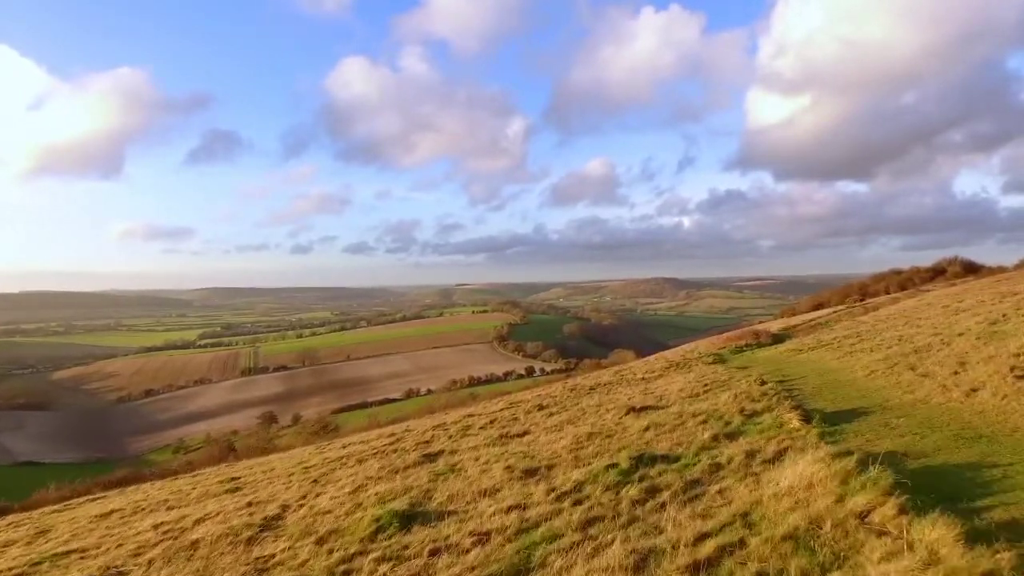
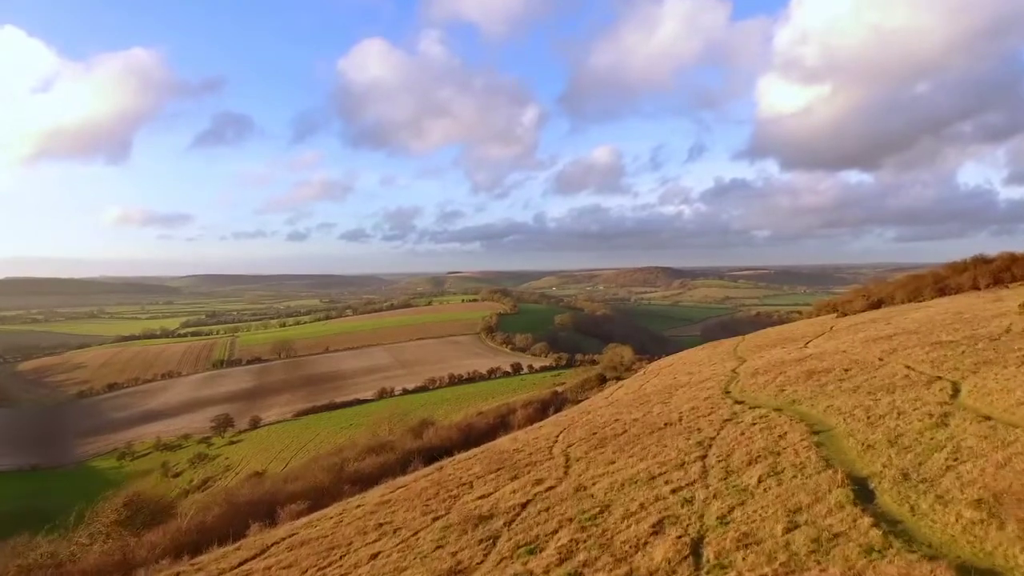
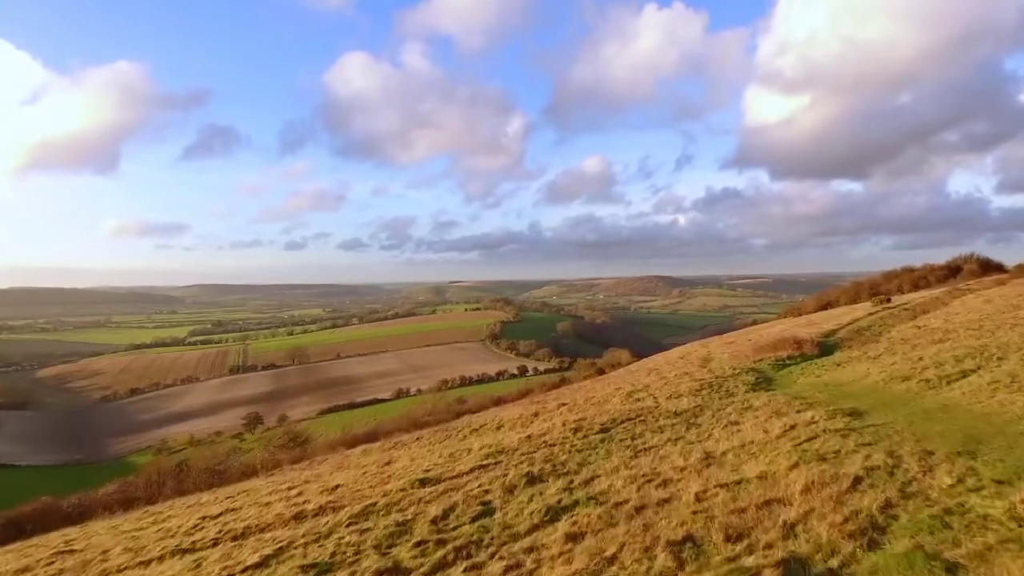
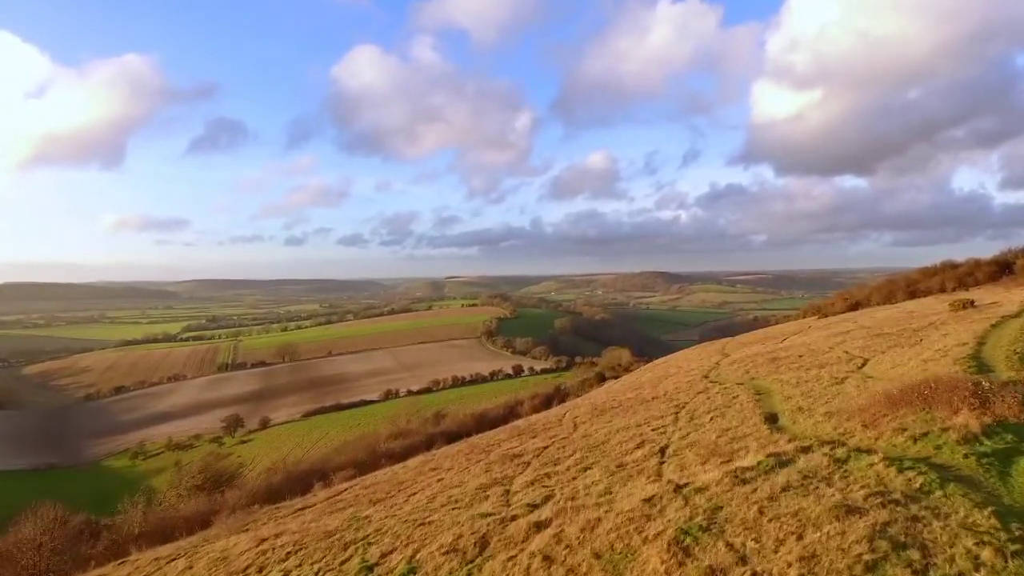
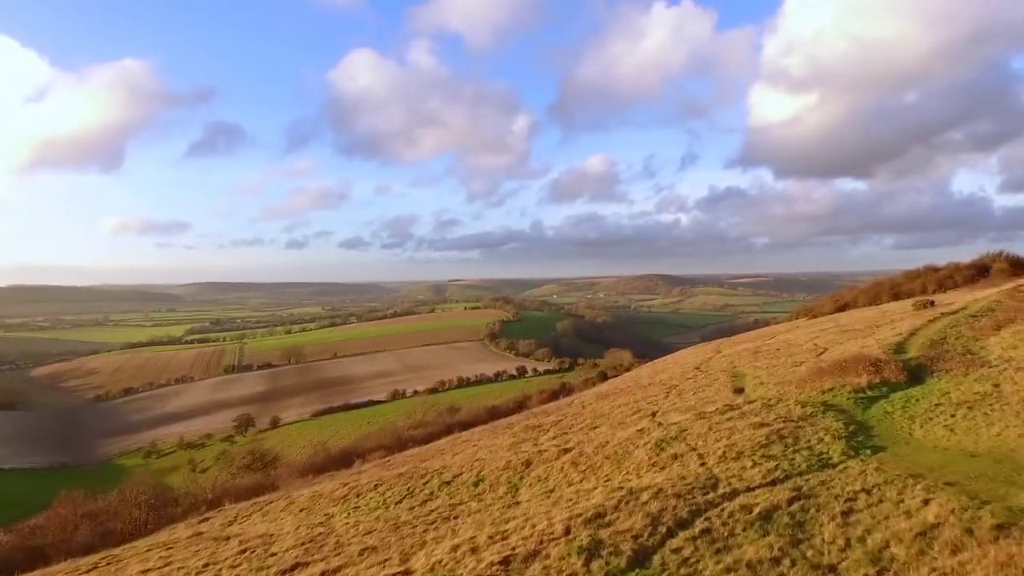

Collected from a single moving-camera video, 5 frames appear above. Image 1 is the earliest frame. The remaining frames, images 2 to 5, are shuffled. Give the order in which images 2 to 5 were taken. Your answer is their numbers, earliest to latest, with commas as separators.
3, 5, 4, 2
